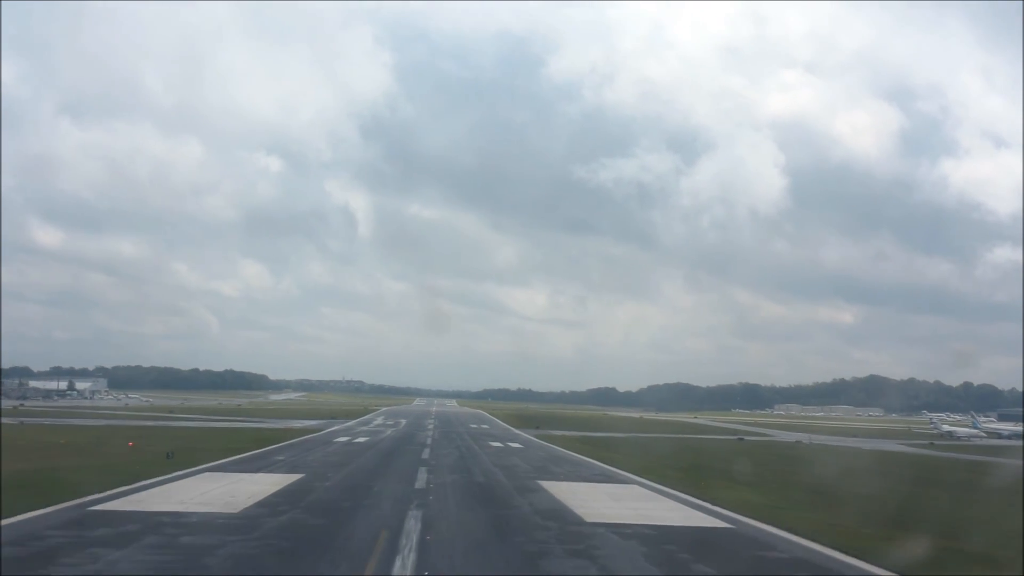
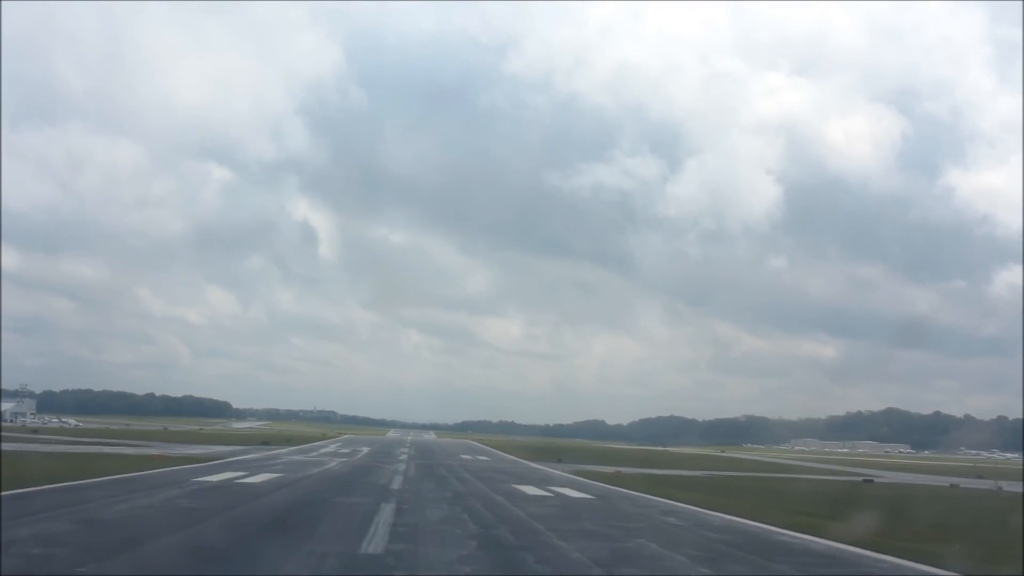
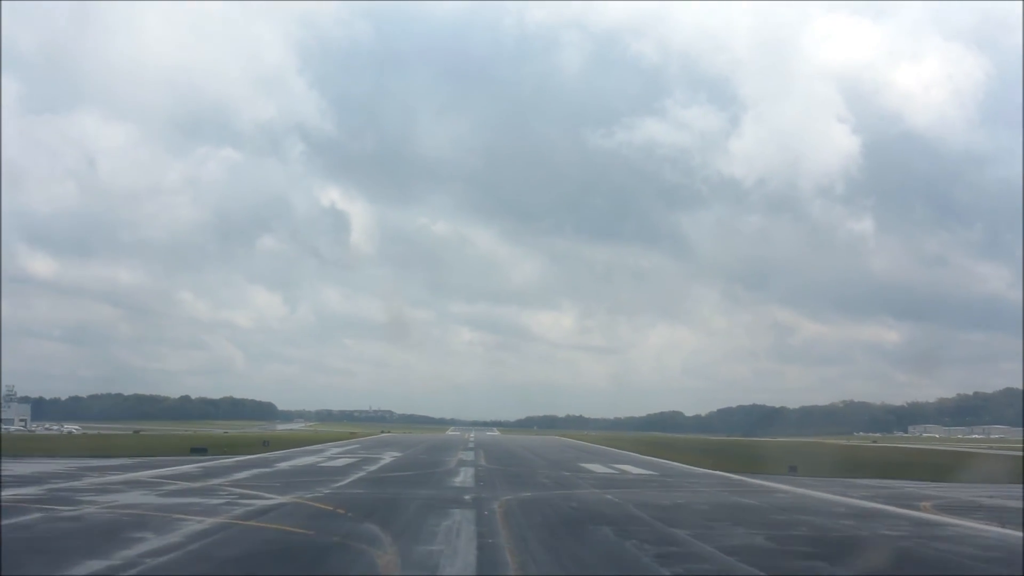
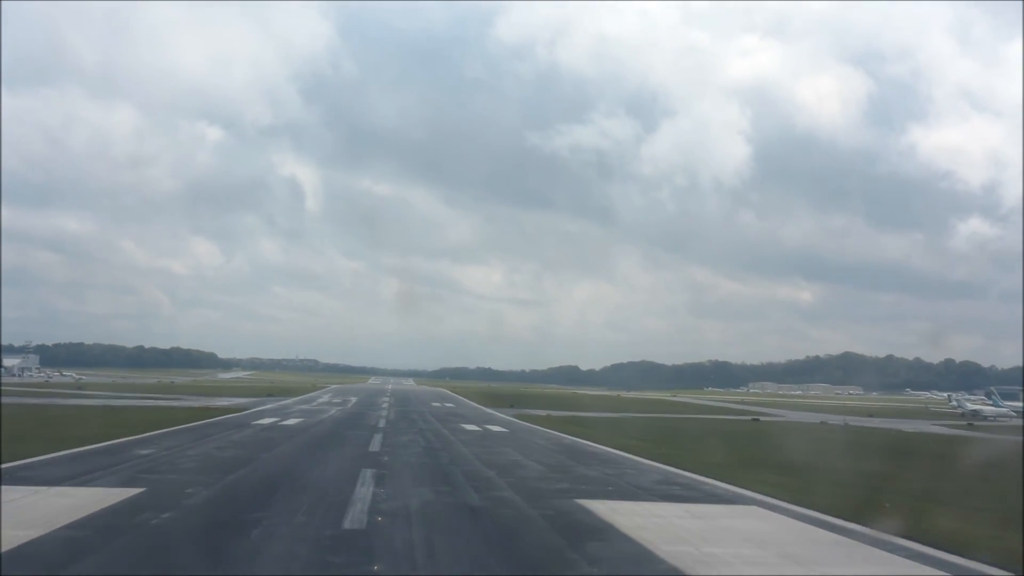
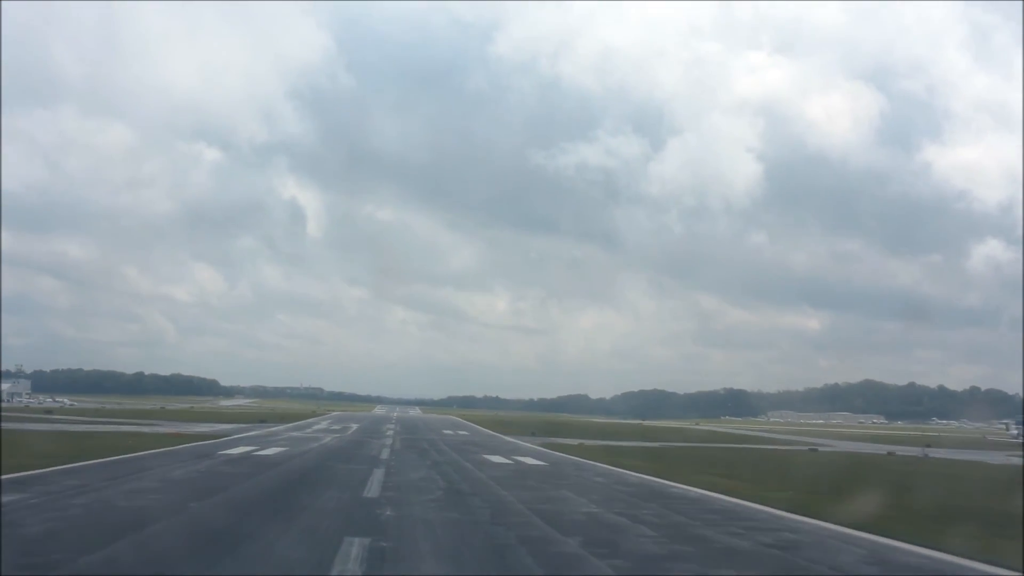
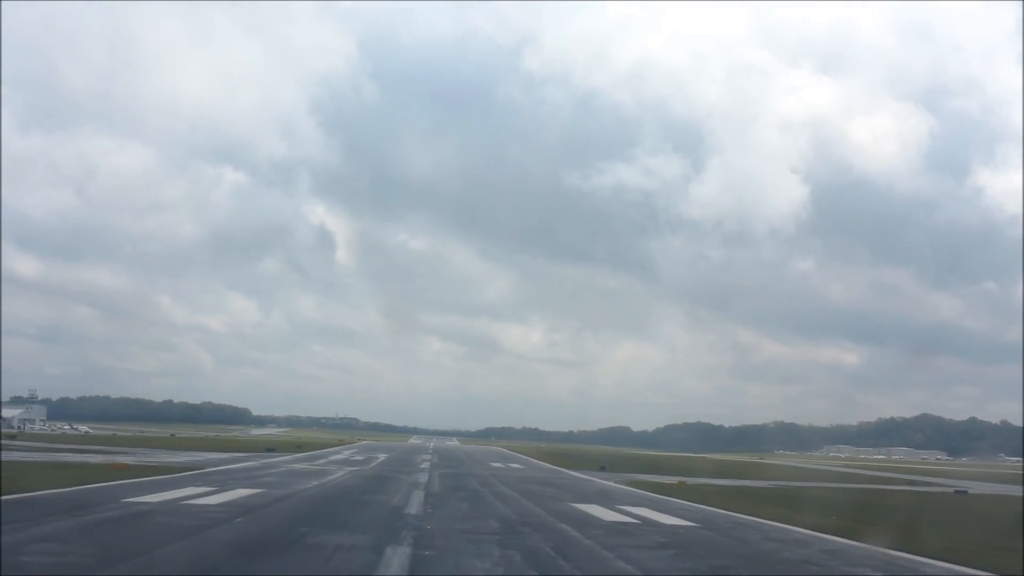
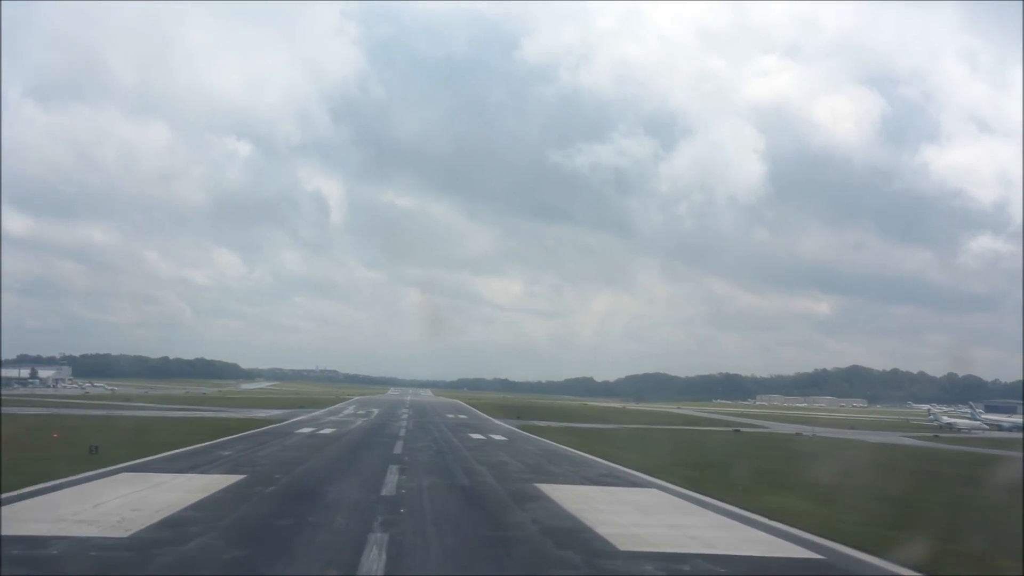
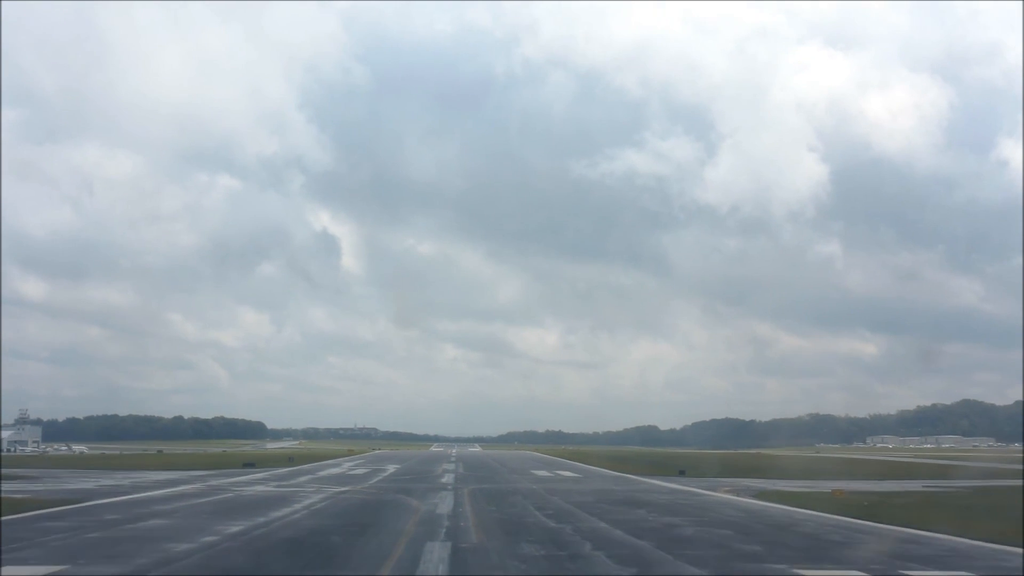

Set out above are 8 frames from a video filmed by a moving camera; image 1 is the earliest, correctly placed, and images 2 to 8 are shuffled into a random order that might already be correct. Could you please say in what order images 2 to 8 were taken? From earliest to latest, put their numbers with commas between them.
7, 4, 5, 2, 6, 8, 3
